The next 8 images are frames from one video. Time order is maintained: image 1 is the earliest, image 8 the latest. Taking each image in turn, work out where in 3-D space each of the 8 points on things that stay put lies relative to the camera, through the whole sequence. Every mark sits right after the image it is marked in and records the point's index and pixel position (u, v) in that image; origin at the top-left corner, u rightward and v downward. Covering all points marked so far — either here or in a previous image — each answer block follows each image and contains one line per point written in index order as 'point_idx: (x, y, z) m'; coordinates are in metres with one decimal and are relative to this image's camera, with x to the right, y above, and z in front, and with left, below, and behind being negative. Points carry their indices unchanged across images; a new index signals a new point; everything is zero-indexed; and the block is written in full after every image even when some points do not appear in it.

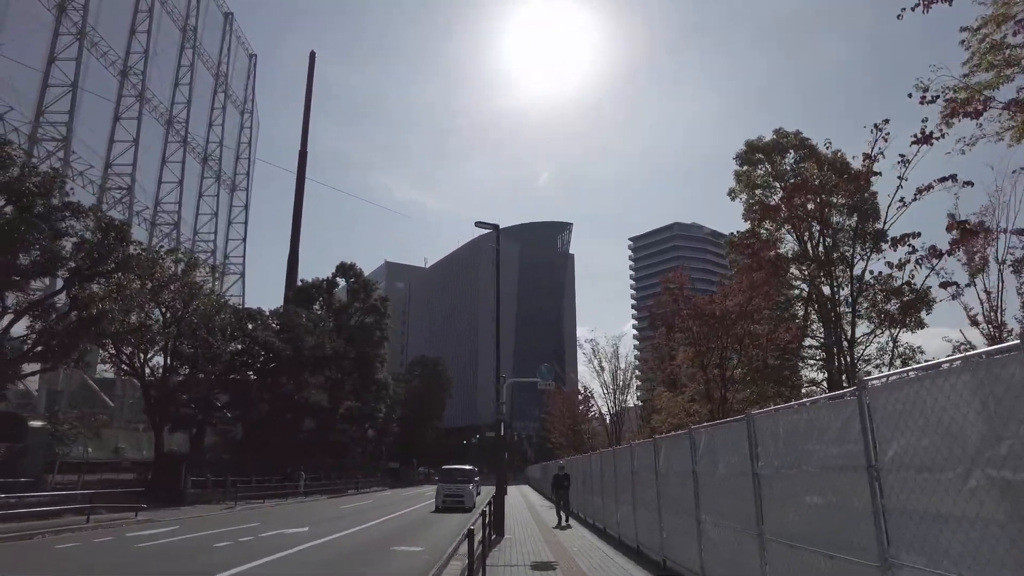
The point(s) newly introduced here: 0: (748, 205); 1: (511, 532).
0: (+6.6, +2.3, +17.7) m
1: (0.0, -6.8, +17.6) m
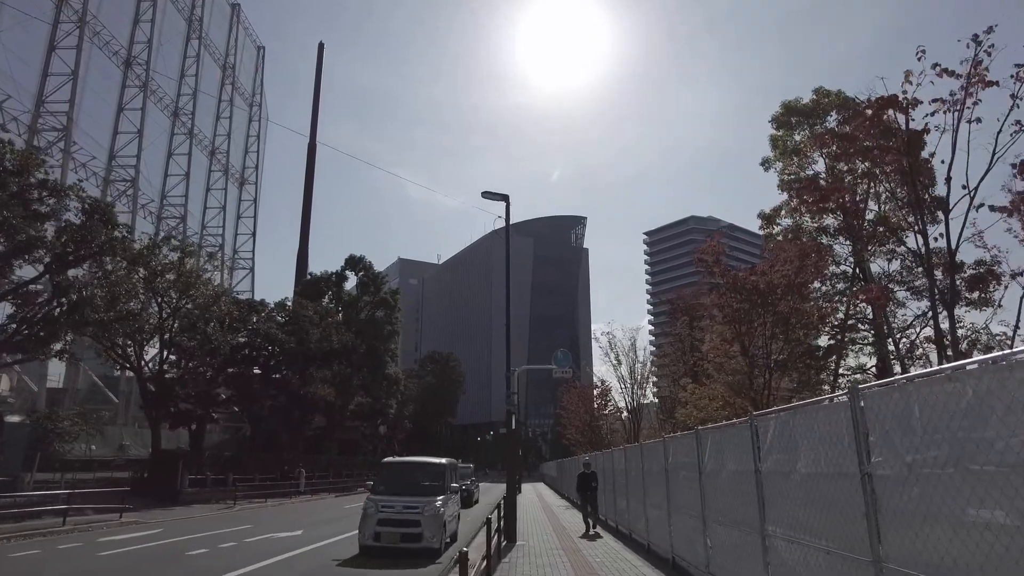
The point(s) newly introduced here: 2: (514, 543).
0: (+6.9, +2.8, +16.0) m
1: (+0.4, -6.3, +16.1) m
2: (0.0, -6.0, +15.0) m
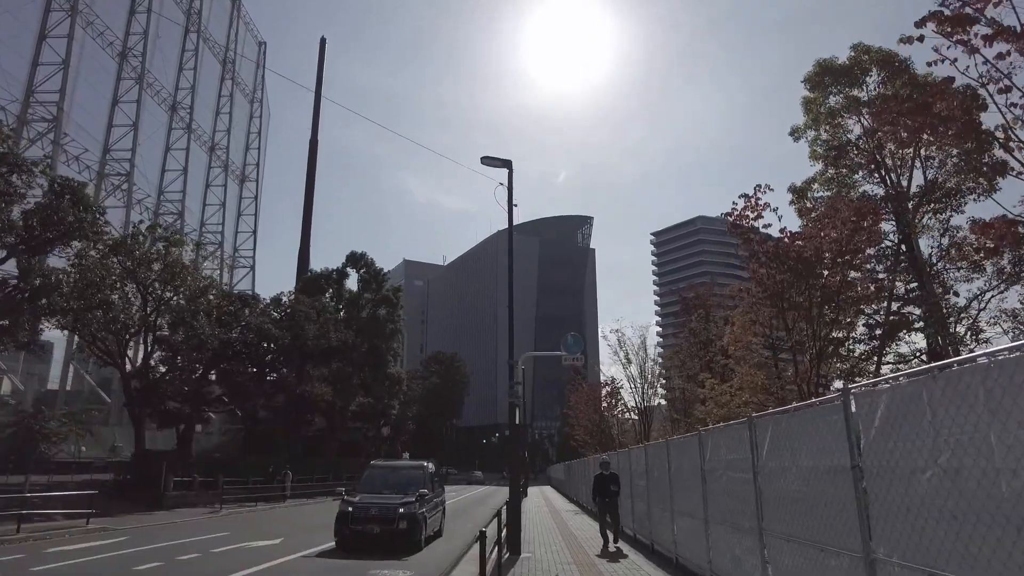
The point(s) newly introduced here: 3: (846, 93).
0: (+7.0, +3.3, +14.4) m
1: (+0.5, -5.9, +14.5) m
2: (+0.1, -5.6, +13.4) m
3: (+7.3, +4.3, +14.0) m
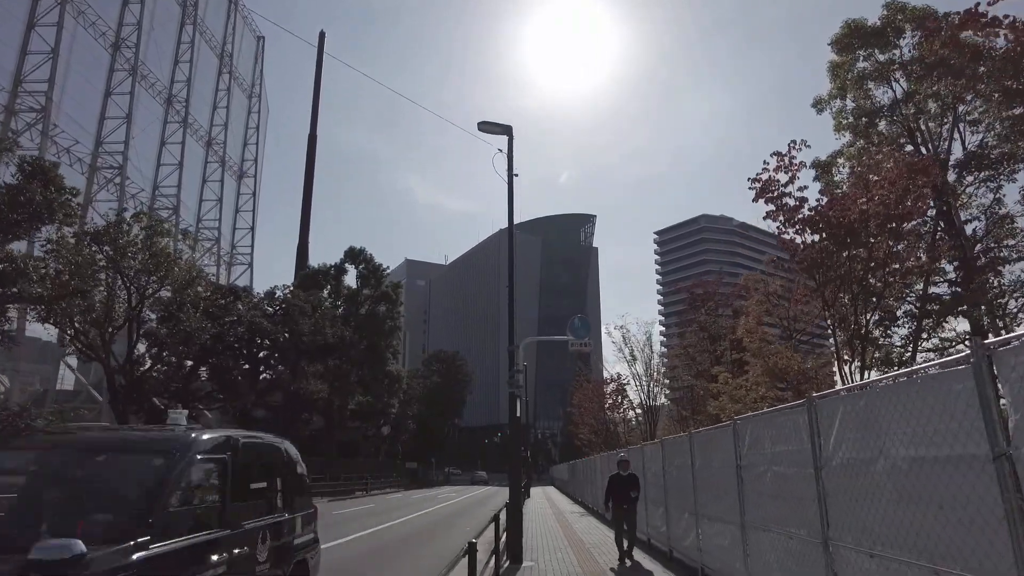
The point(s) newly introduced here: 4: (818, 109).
0: (+7.0, +3.6, +13.2) m
1: (+0.5, -5.5, +13.3) m
2: (+0.1, -5.2, +12.2) m
3: (+7.3, +4.6, +12.8) m
4: (+6.8, +4.0, +14.3) m
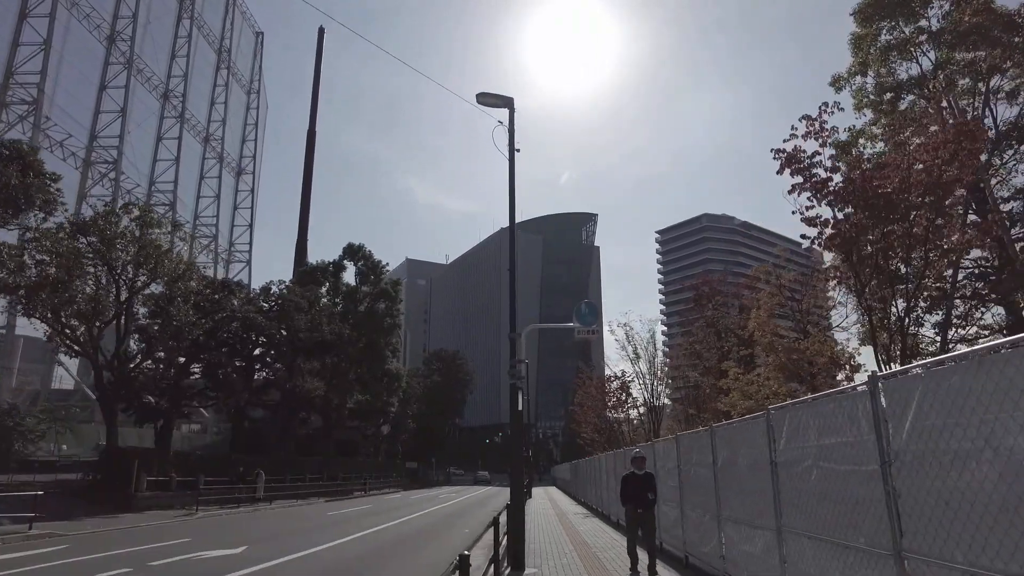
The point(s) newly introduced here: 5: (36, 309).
0: (+7.0, +3.9, +12.4) m
1: (+0.5, -5.3, +12.5) m
2: (+0.2, -5.0, +11.4) m
3: (+7.3, +4.9, +12.0) m
4: (+6.8, +4.2, +13.5) m
5: (-14.6, -0.7, +19.8) m
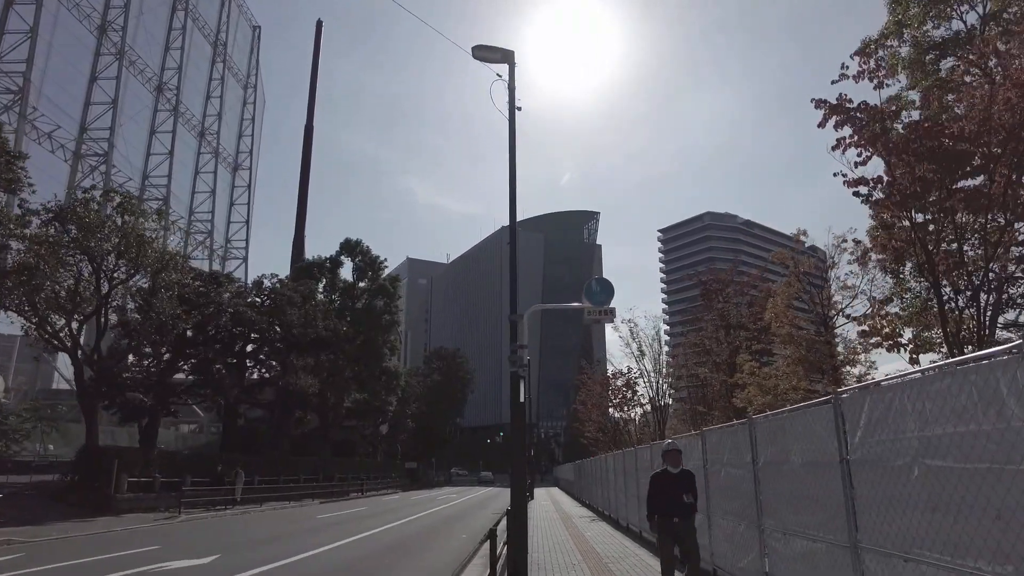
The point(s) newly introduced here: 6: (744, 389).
0: (+7.0, +4.2, +11.3) m
1: (+0.5, -5.0, +11.4) m
2: (+0.2, -4.7, +10.3) m
3: (+7.3, +5.2, +10.9) m
4: (+6.8, +4.5, +12.3) m
5: (-14.6, -0.4, +18.7) m
6: (+6.9, -3.1, +19.1) m
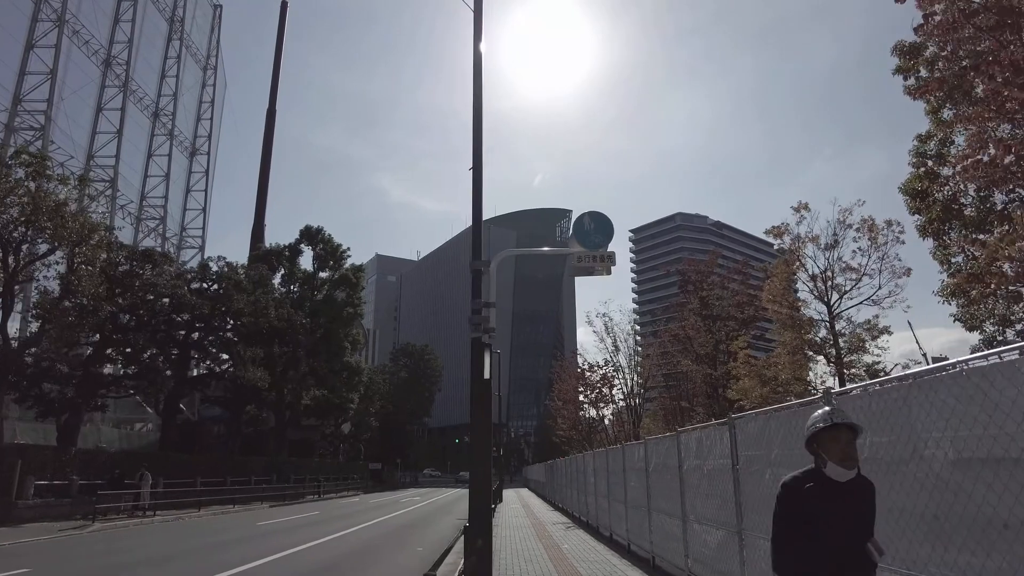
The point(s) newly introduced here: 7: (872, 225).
0: (+6.6, +4.7, +9.4) m
1: (0.0, -4.4, +9.3) m
2: (-0.3, -4.1, +8.1) m
3: (+6.9, +5.7, +9.1) m
4: (+6.4, +5.0, +10.5) m
5: (-15.4, +0.4, +15.9) m
6: (+6.0, -2.6, +17.3) m
7: (+8.6, +1.5, +15.4) m
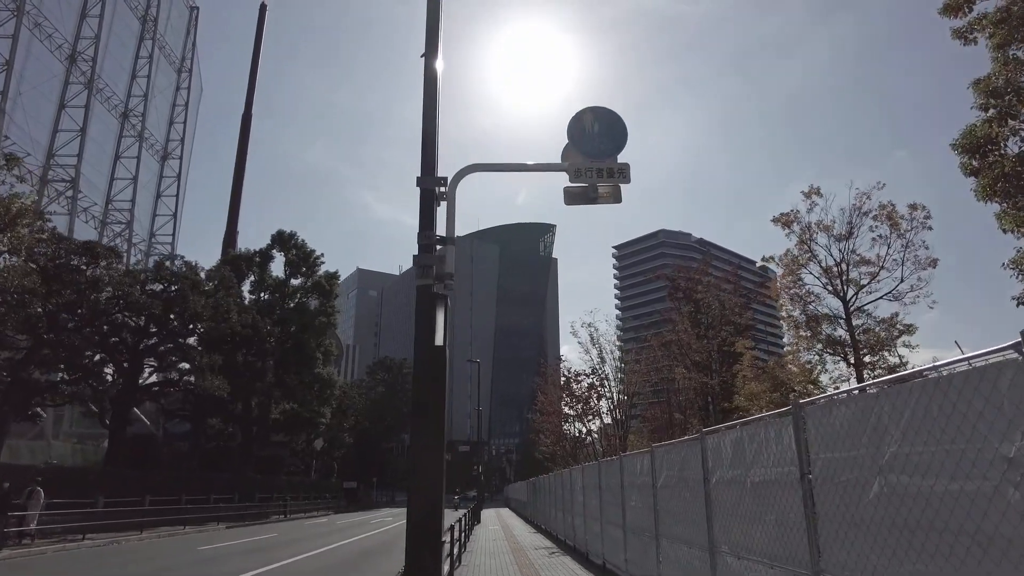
0: (+6.3, +5.0, +7.9) m
1: (-0.4, -4.0, +7.3) m
2: (-0.6, -3.7, +6.2) m
3: (+6.7, +6.0, +7.6) m
4: (+6.1, +5.3, +9.0) m
5: (-15.9, +0.7, +13.7) m
6: (+5.4, -2.5, +15.5) m
7: (+8.2, +1.6, +13.8) m
